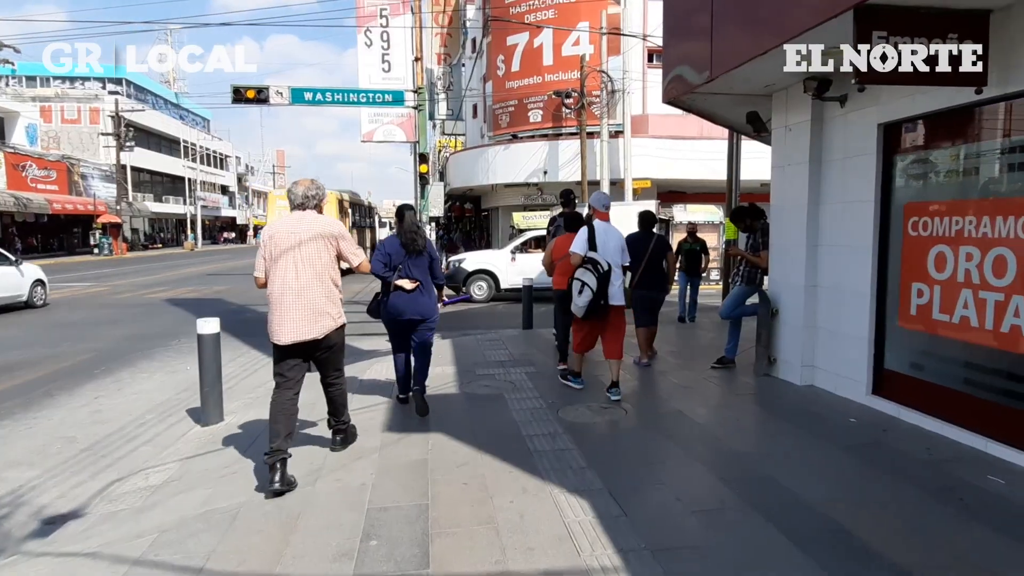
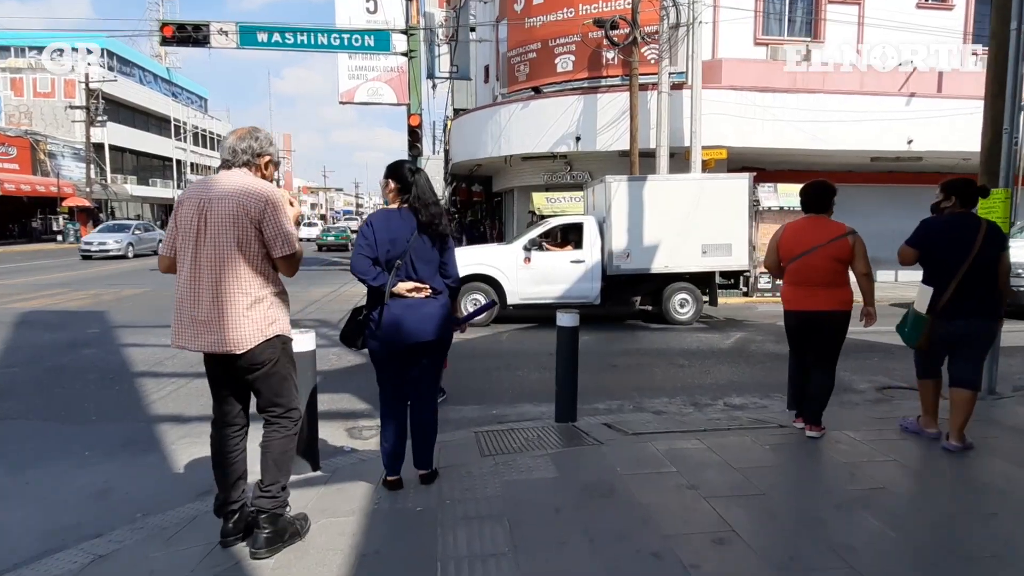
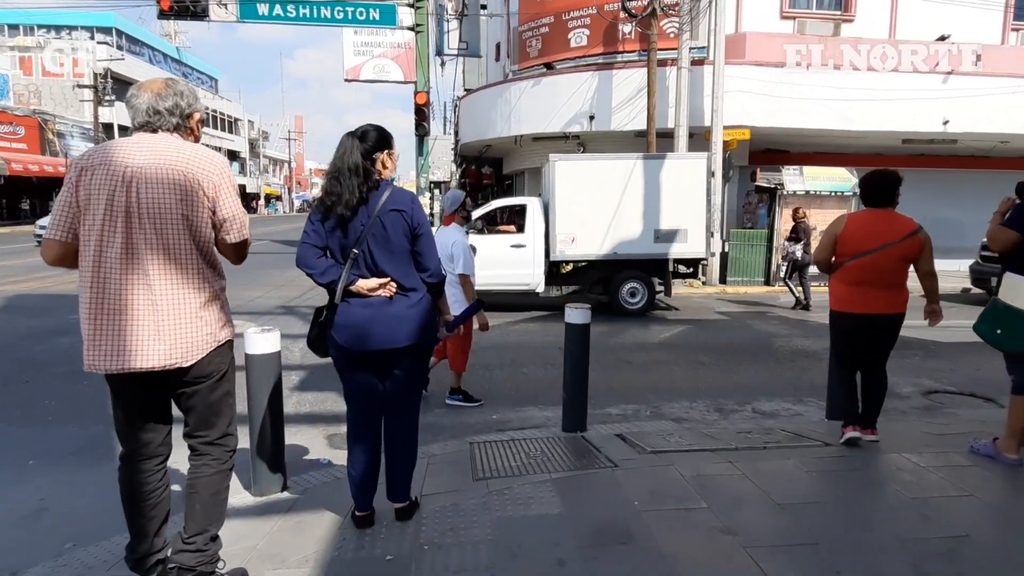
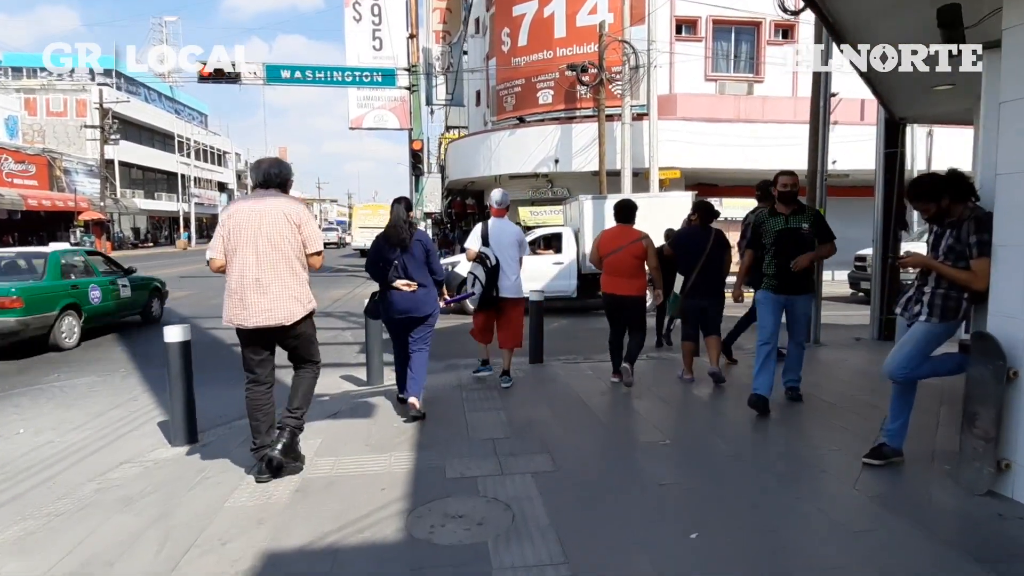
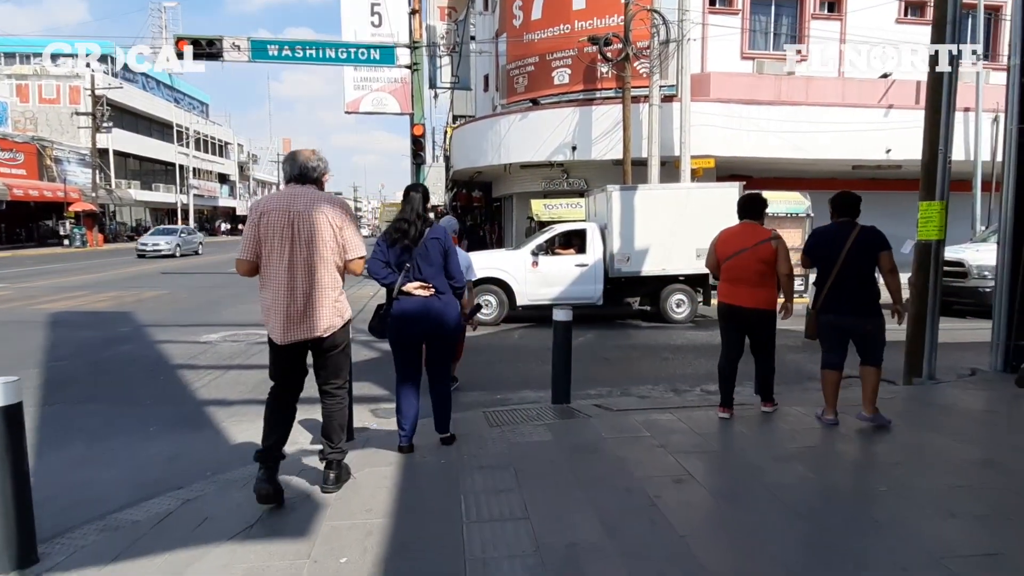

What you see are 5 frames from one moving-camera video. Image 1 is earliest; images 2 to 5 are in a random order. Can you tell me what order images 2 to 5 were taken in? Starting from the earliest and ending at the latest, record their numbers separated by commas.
4, 5, 2, 3
